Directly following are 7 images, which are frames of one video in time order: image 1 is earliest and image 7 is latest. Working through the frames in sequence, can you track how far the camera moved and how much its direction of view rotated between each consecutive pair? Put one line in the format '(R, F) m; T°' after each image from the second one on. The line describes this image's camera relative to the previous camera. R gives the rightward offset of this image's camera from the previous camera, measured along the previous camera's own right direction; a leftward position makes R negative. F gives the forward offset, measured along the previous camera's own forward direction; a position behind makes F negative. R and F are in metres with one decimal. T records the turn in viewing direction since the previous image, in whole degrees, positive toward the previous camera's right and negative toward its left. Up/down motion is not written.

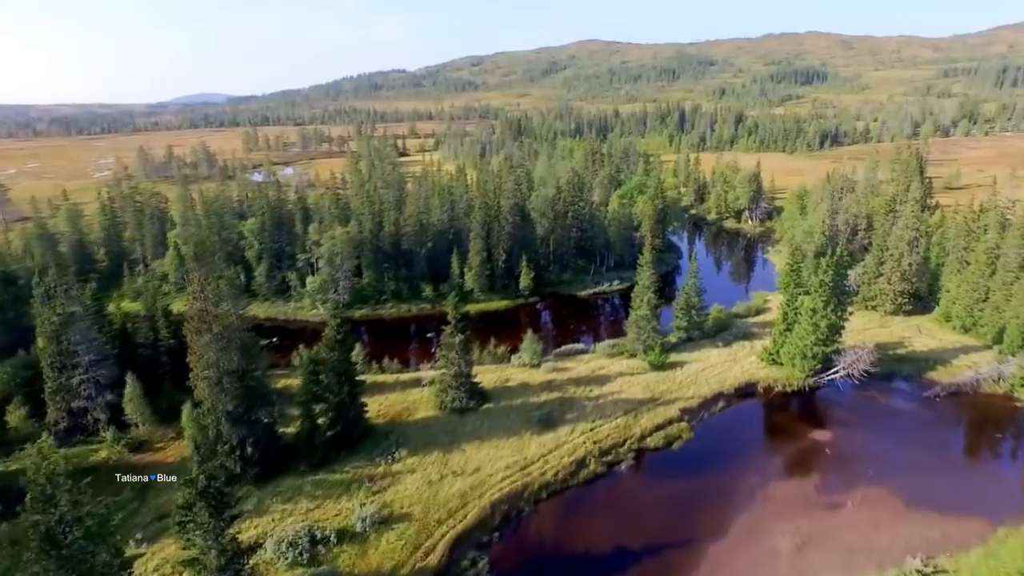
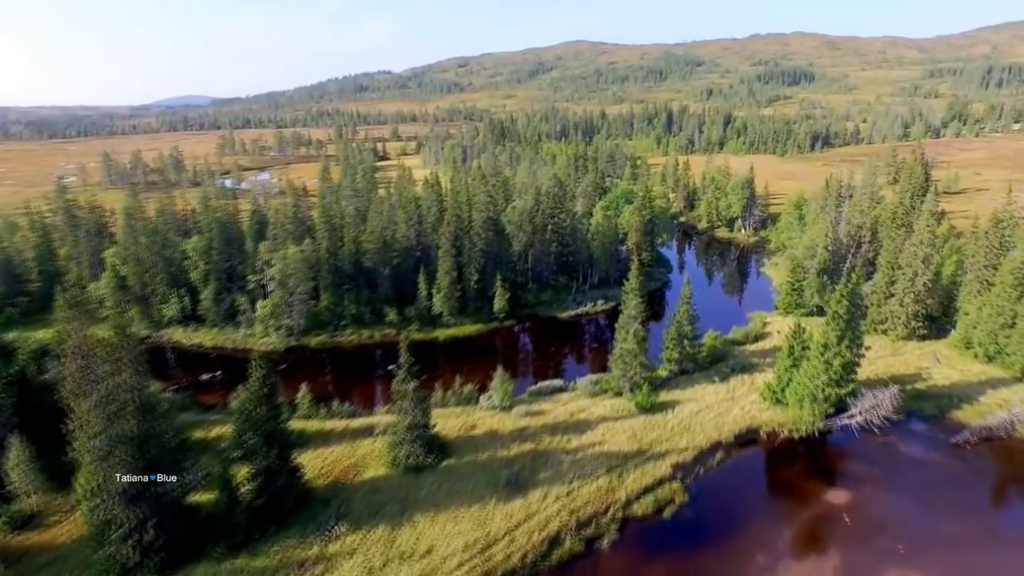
(+1.7, +7.1) m; +1°
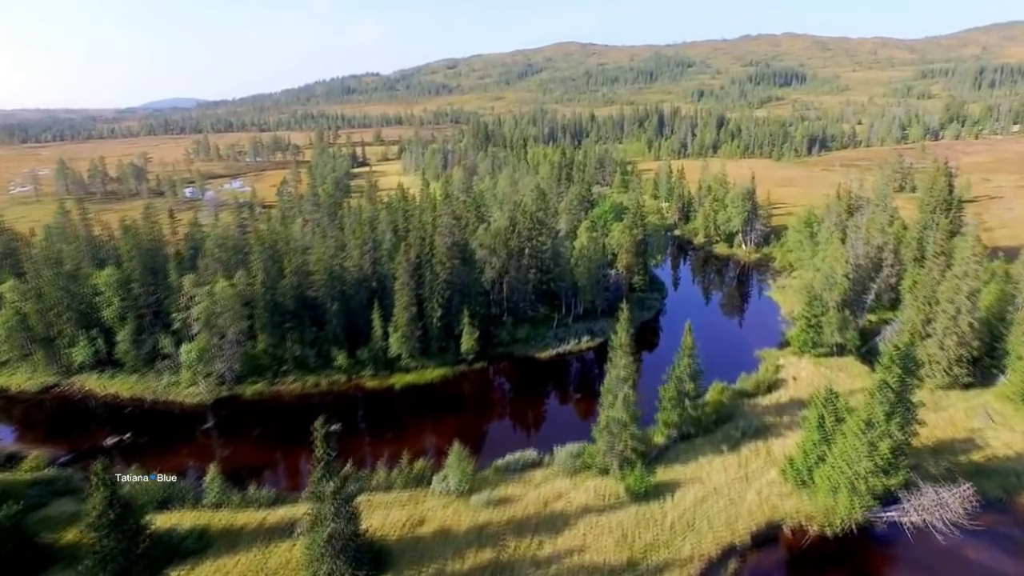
(+2.0, +9.8) m; +1°
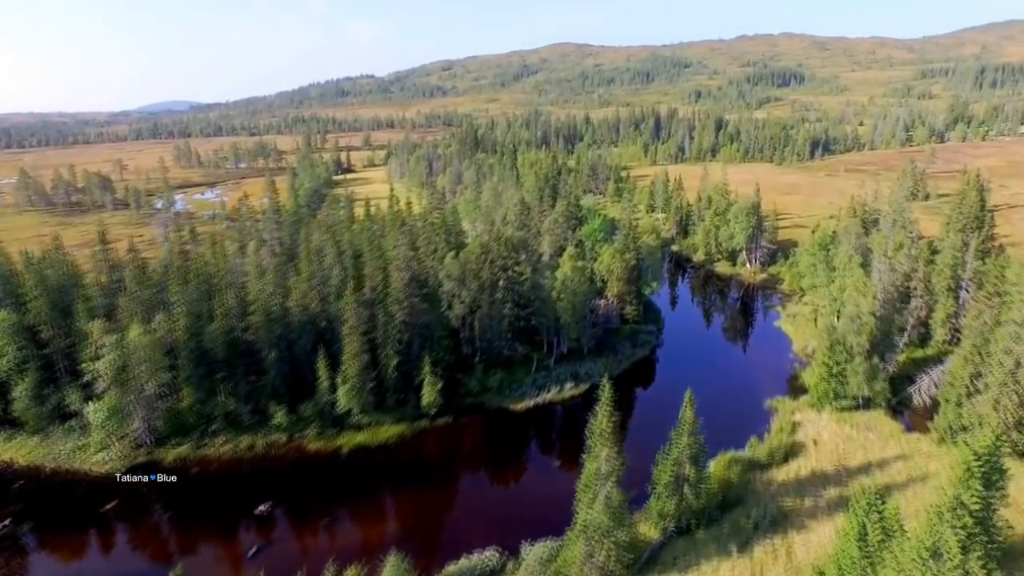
(+2.3, +8.8) m; 0°
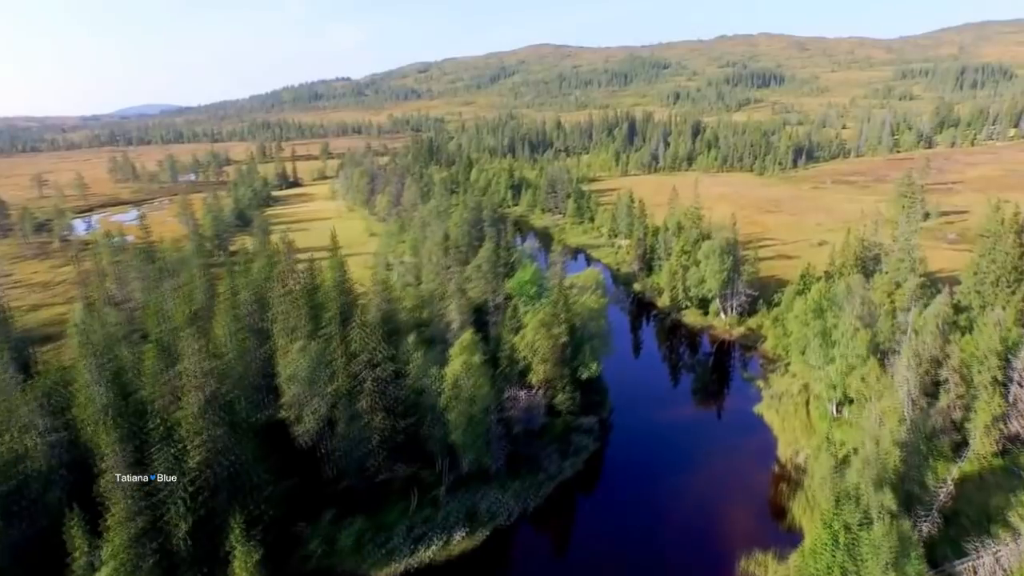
(+7.1, +16.8) m; +1°
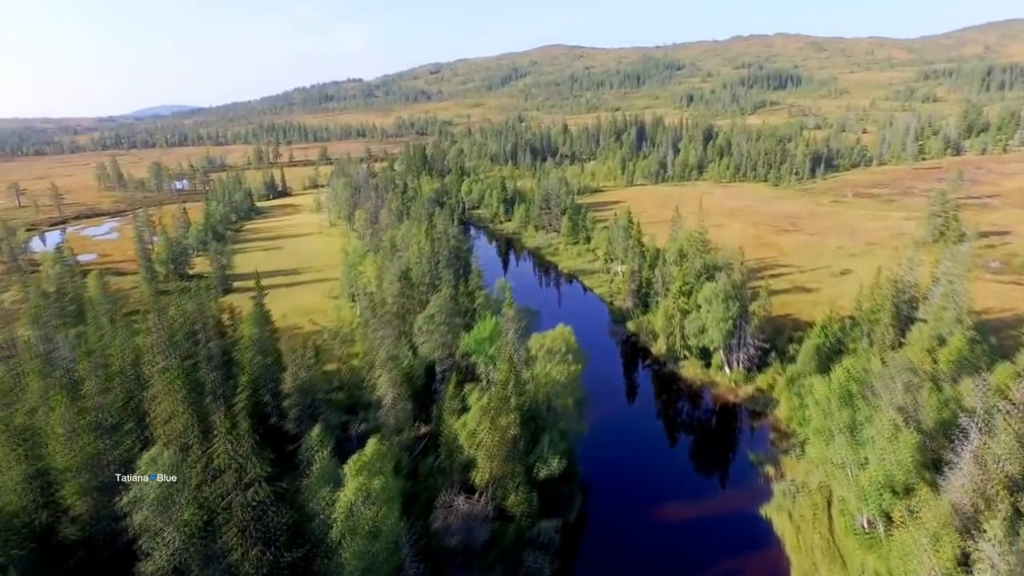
(+4.4, +10.8) m; -1°
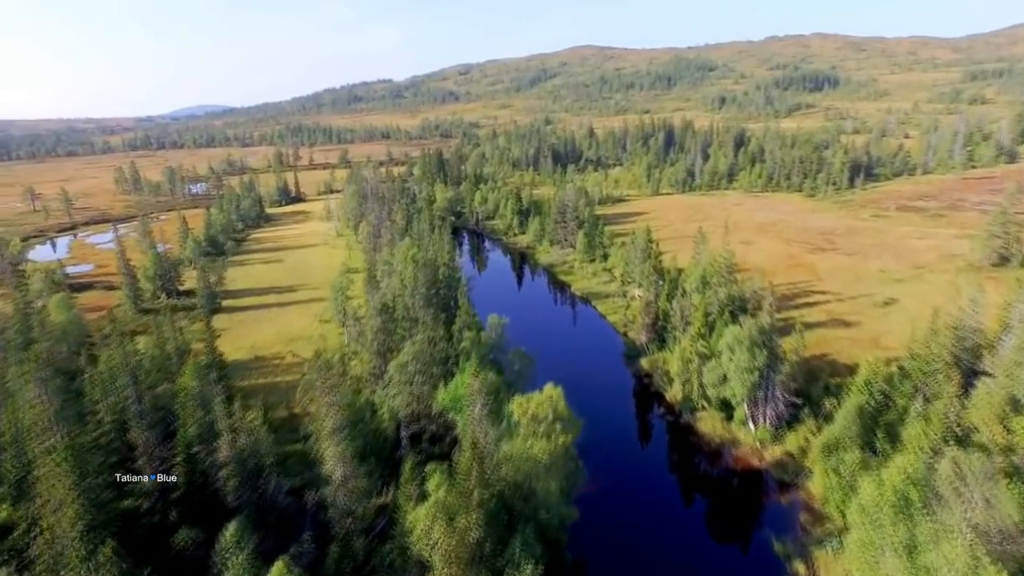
(+2.9, +7.5) m; -3°
